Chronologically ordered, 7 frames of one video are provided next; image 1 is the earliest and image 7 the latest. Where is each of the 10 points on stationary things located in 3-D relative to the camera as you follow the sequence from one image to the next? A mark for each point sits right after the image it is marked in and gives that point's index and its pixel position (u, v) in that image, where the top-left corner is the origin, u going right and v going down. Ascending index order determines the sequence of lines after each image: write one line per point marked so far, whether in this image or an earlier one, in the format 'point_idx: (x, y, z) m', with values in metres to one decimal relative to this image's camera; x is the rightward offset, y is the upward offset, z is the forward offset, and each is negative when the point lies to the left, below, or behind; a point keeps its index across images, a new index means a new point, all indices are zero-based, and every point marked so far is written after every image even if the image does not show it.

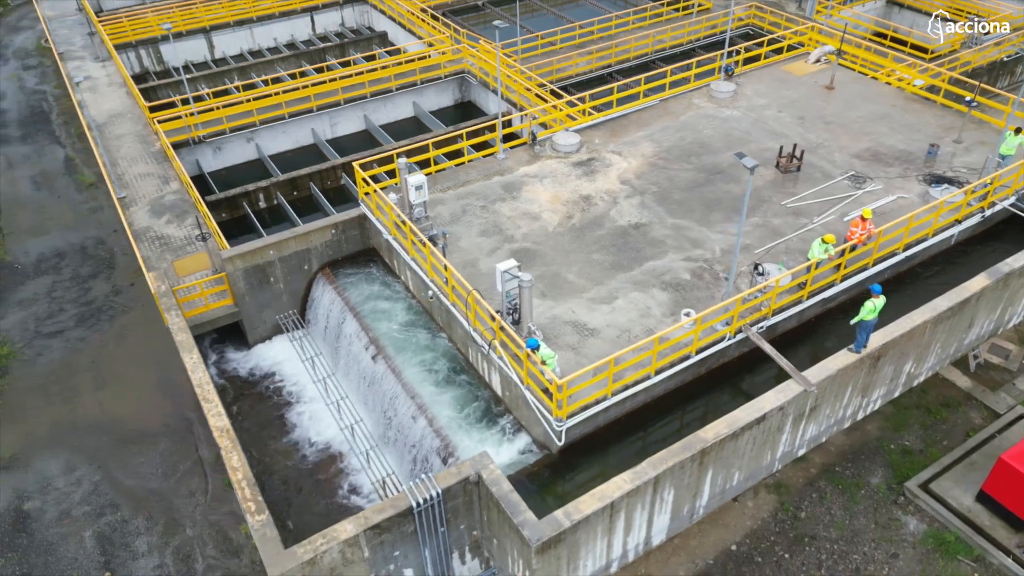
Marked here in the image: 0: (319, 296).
0: (-4.4, -0.2, +16.9) m
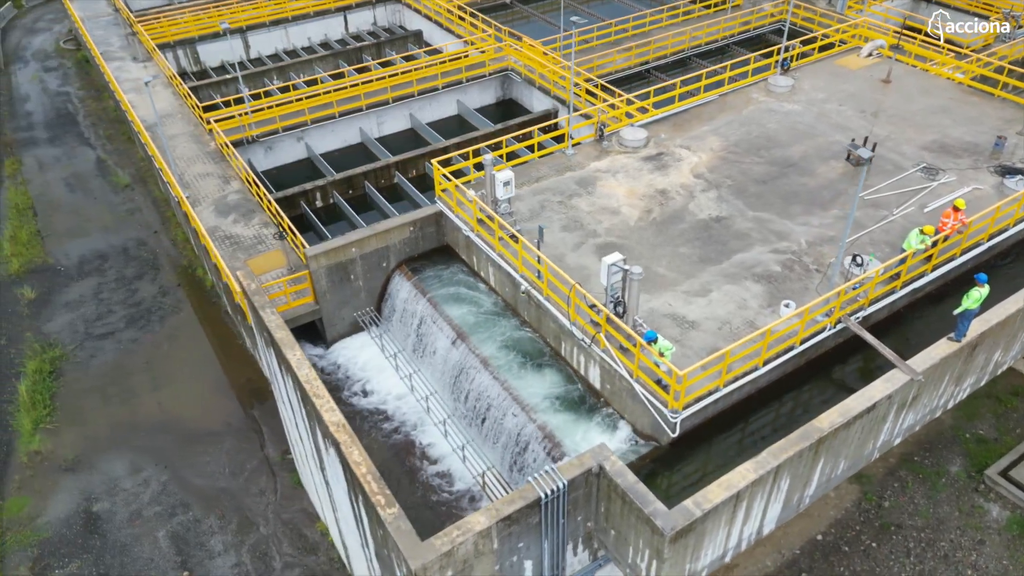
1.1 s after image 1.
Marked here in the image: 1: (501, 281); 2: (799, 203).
0: (-2.6, -0.1, +16.9) m
1: (-0.2, +0.1, +15.6) m
2: (+6.4, +1.9, +16.3) m
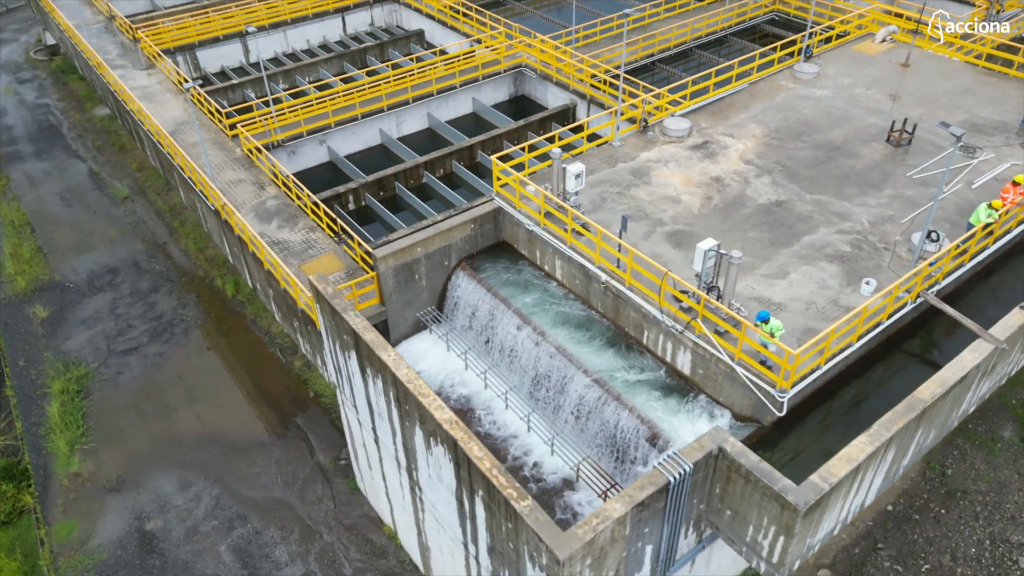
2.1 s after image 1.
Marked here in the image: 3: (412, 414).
0: (-1.1, -0.1, +16.9) m
1: (+1.3, +0.3, +15.7) m
2: (+7.8, +2.3, +16.7) m
3: (-1.8, -2.2, +12.9) m
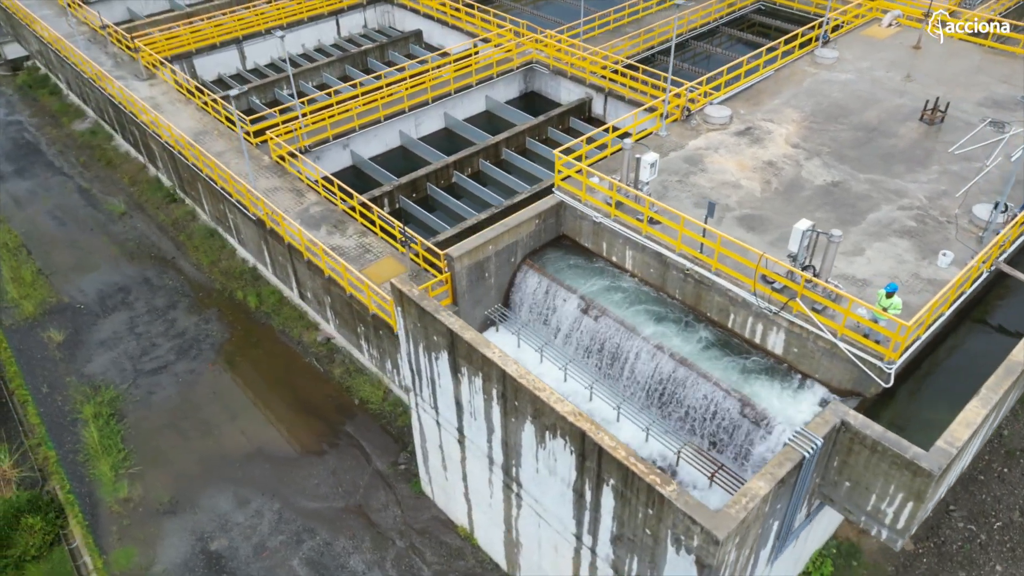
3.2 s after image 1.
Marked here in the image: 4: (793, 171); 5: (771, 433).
0: (+0.4, +0.1, +16.9) m
1: (+2.9, +0.5, +15.9) m
2: (+9.2, +2.9, +17.4) m
3: (+0.2, -2.1, +12.9) m
4: (+6.6, +2.7, +17.2) m
5: (+4.6, -2.6, +13.3) m
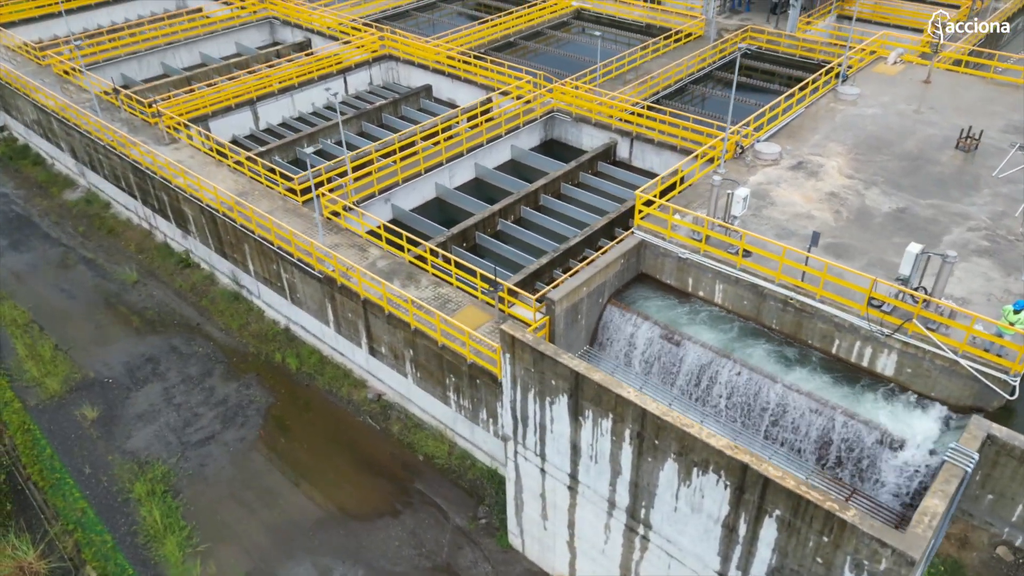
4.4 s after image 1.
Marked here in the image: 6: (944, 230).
0: (+2.5, -0.9, +17.0) m
1: (+5.0, -0.2, +16.2) m
2: (+11.0, +2.5, +18.3) m
3: (+2.7, -2.8, +12.8) m
4: (+8.4, +2.1, +17.9) m
5: (+7.0, -3.0, +13.5) m
6: (+9.8, +1.3, +16.7) m
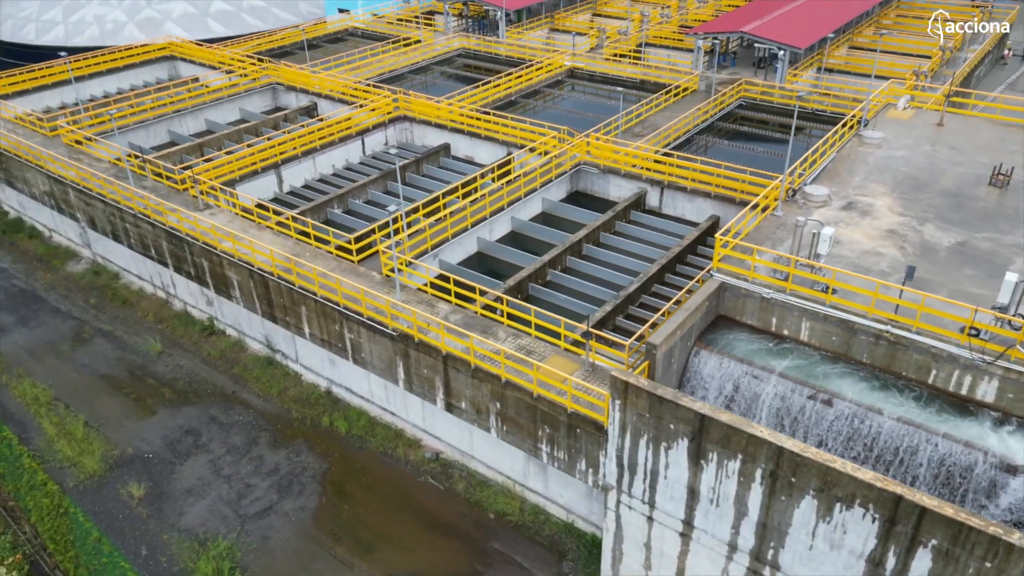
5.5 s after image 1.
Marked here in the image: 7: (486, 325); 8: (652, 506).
0: (+4.6, -1.9, +17.1) m
1: (+7.1, -1.0, +16.6) m
2: (+12.8, +1.7, +19.2) m
3: (+5.1, -3.5, +12.9) m
4: (+10.3, +1.3, +18.7) m
5: (+9.4, -3.5, +13.8) m
6: (+11.8, +0.6, +17.5) m
7: (-0.7, -0.9, +18.6) m
8: (+3.0, -4.6, +15.6) m
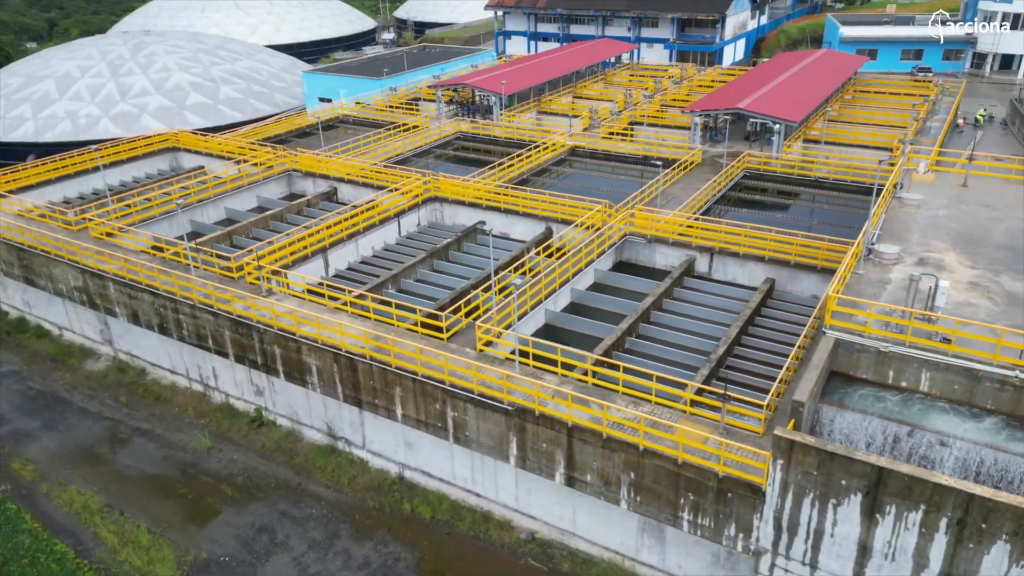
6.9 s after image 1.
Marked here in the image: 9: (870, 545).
0: (+7.7, -3.2, +17.4) m
1: (+10.2, -2.2, +17.2) m
2: (+15.5, +0.5, +20.6) m
3: (+8.6, -4.3, +13.1) m
4: (+13.1, 0.0, +19.8) m
5: (+12.9, -4.3, +14.4) m
6: (+14.7, -0.4, +18.6) m
7: (+2.3, -2.7, +18.6) m
8: (+6.4, -5.9, +15.5) m
9: (+7.1, -5.1, +14.6) m
